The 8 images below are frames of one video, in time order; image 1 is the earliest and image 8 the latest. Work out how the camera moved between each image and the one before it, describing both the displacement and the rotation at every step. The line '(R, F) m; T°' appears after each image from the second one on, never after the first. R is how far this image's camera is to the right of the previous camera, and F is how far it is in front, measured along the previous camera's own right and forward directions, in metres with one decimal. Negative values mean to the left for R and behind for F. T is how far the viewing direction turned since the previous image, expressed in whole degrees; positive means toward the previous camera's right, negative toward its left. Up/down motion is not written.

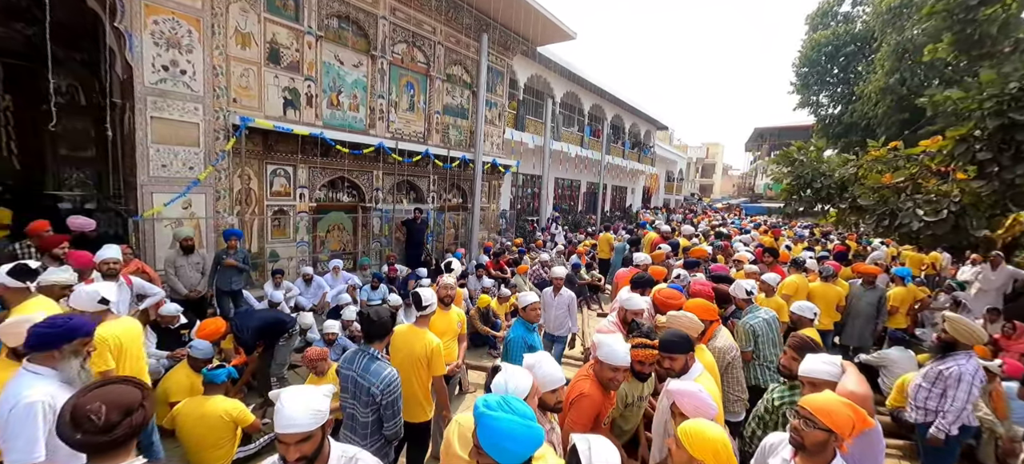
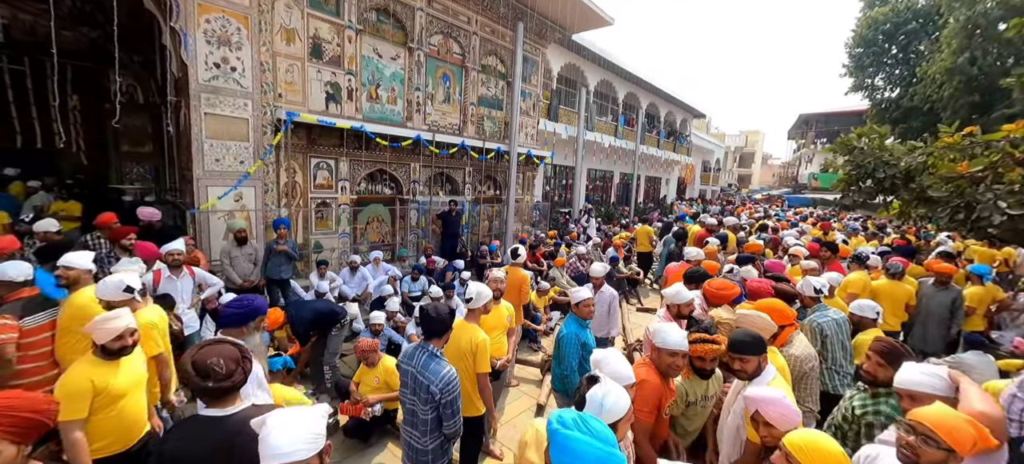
(-0.1, +0.1) m; -4°
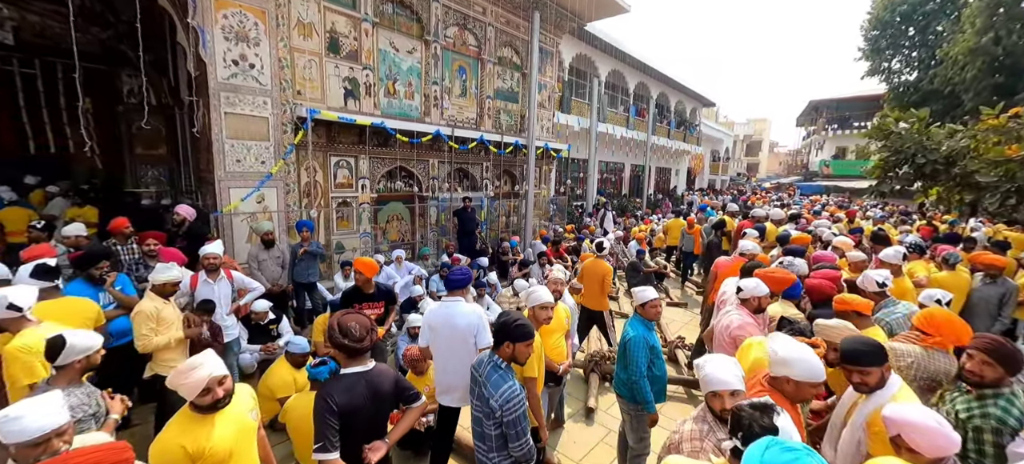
(-0.3, +0.2) m; 0°
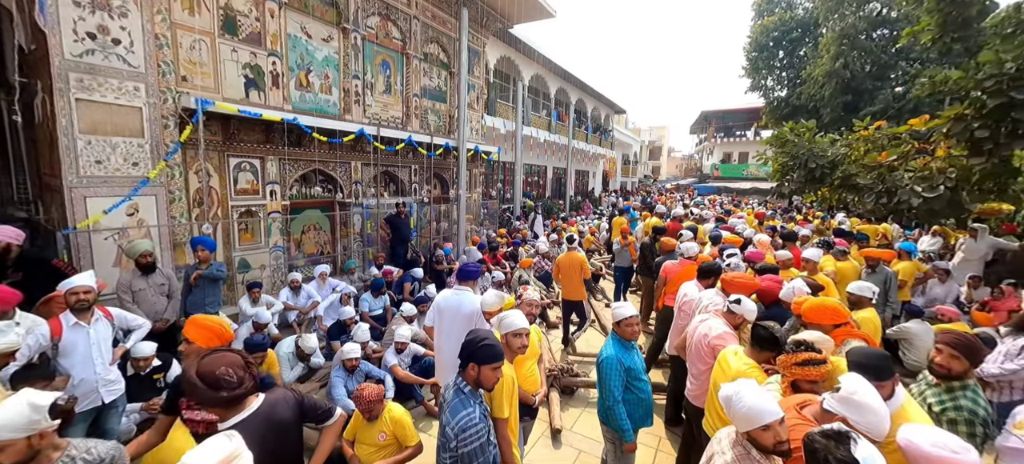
(-0.3, +0.4) m; +11°
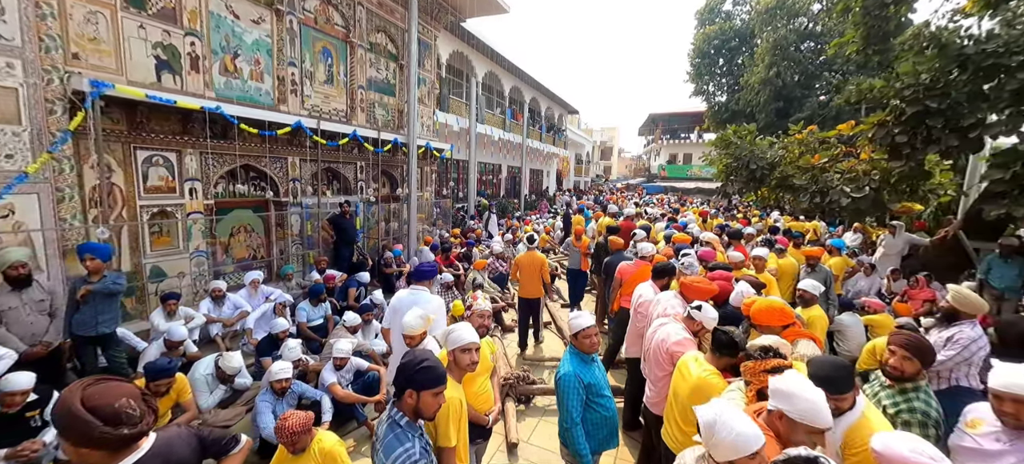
(0.0, +0.2) m; +6°
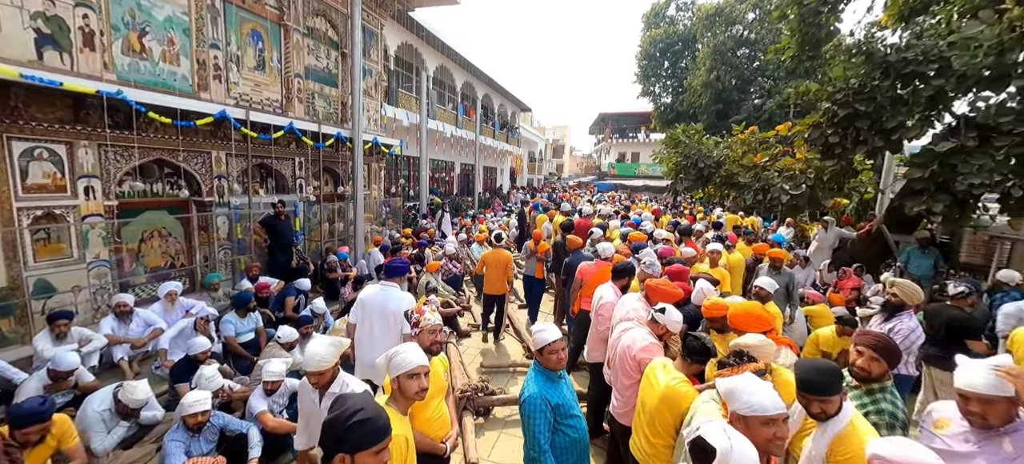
(0.0, +0.3) m; +6°
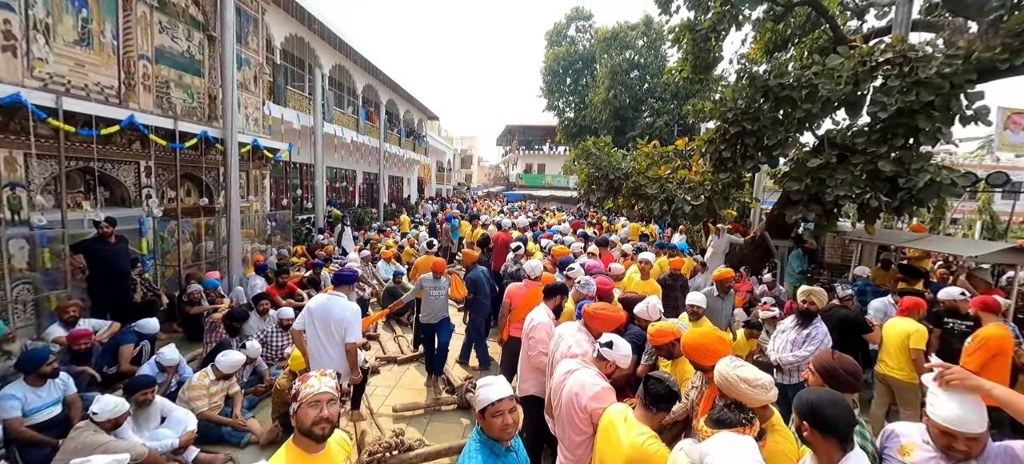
(-0.1, +0.6) m; +13°
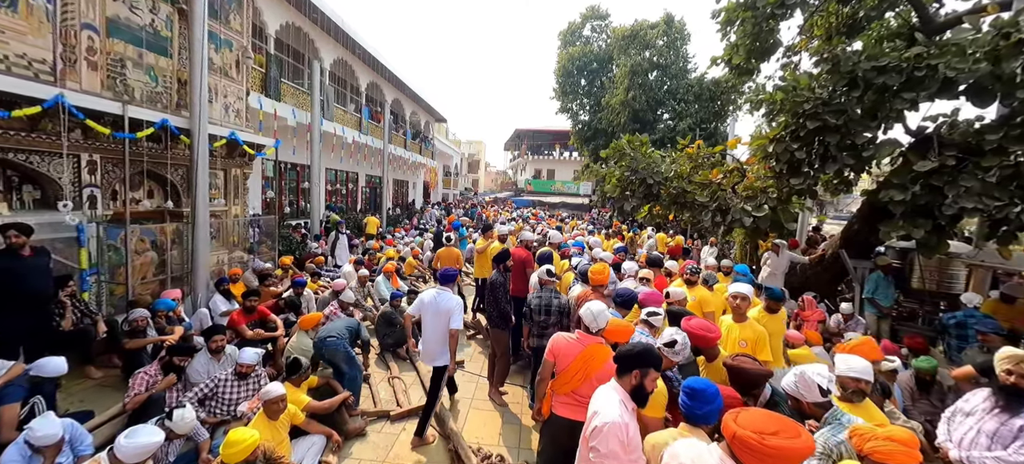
(-0.3, +1.4) m; -1°
